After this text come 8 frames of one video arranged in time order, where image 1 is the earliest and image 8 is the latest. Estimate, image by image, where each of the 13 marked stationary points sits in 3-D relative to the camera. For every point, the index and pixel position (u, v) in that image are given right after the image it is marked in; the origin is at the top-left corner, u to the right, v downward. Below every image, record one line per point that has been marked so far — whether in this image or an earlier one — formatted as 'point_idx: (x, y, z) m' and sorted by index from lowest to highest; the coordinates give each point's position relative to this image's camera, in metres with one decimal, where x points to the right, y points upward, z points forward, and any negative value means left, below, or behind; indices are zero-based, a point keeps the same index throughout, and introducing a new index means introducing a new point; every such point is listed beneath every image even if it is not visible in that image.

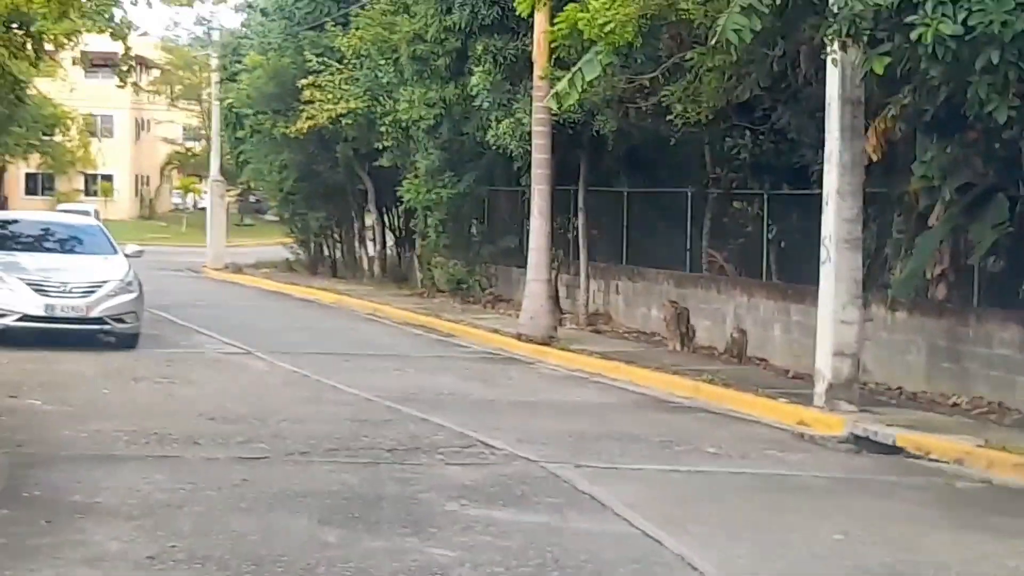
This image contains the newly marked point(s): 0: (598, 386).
0: (+0.8, -0.9, +15.1) m
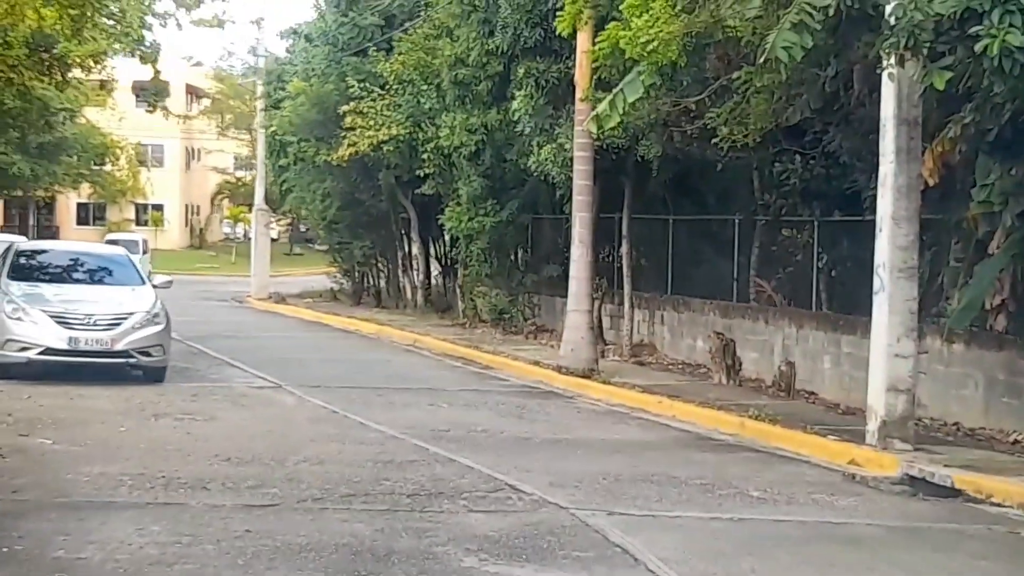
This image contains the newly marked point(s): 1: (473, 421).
0: (+1.1, -1.2, +14.4) m
1: (-0.3, -1.1, +13.8) m
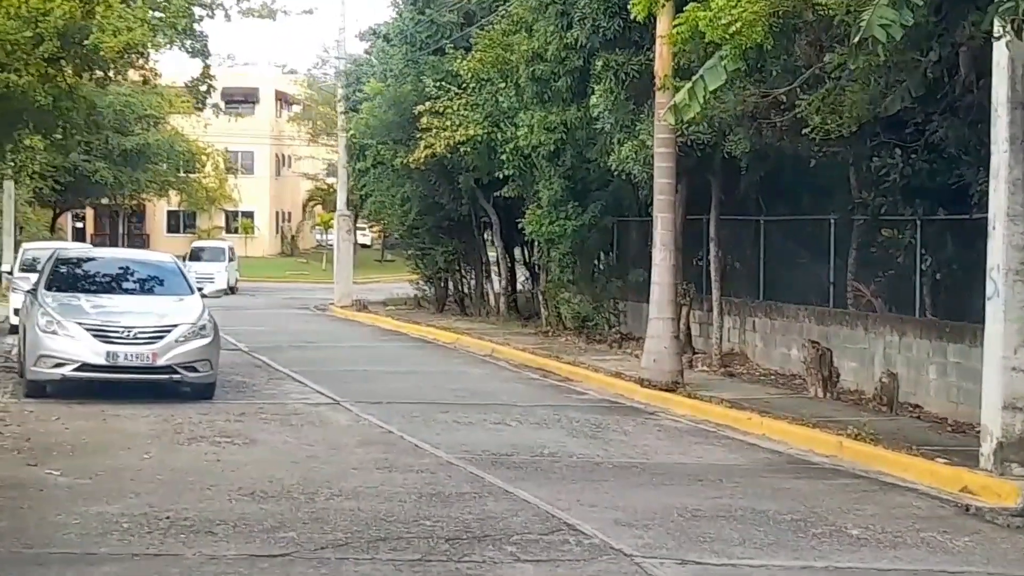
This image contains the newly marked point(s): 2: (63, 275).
0: (+1.7, -1.2, +13.0) m
1: (+0.2, -1.2, +12.5) m
2: (-4.4, +0.1, +16.4) m
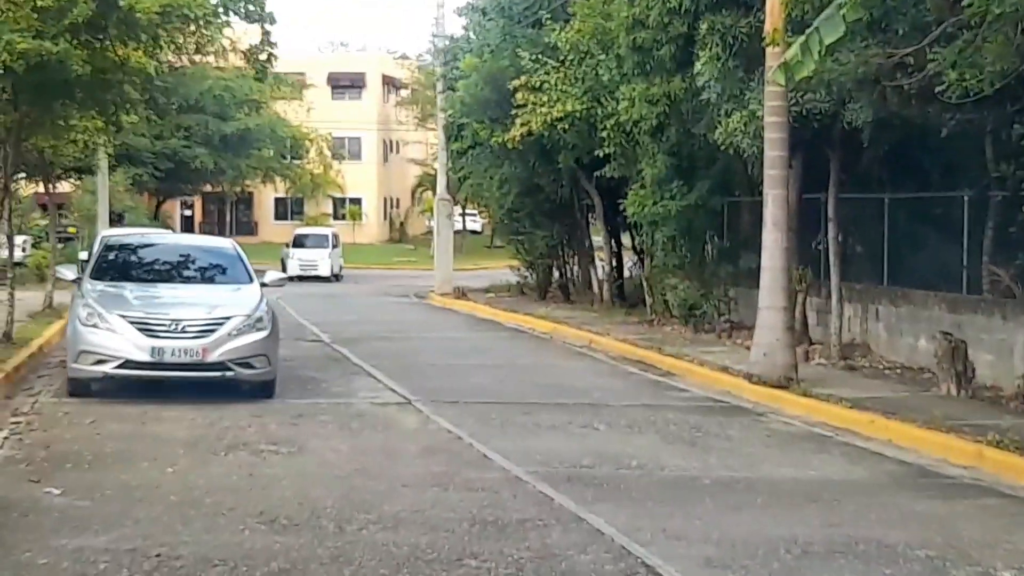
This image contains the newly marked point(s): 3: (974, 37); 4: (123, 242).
0: (+2.3, -1.1, +11.3) m
1: (+0.8, -1.1, +10.9) m
2: (-3.6, +0.2, +15.1) m
3: (+3.5, +1.9, +12.6) m
4: (-3.7, +0.5, +15.7) m
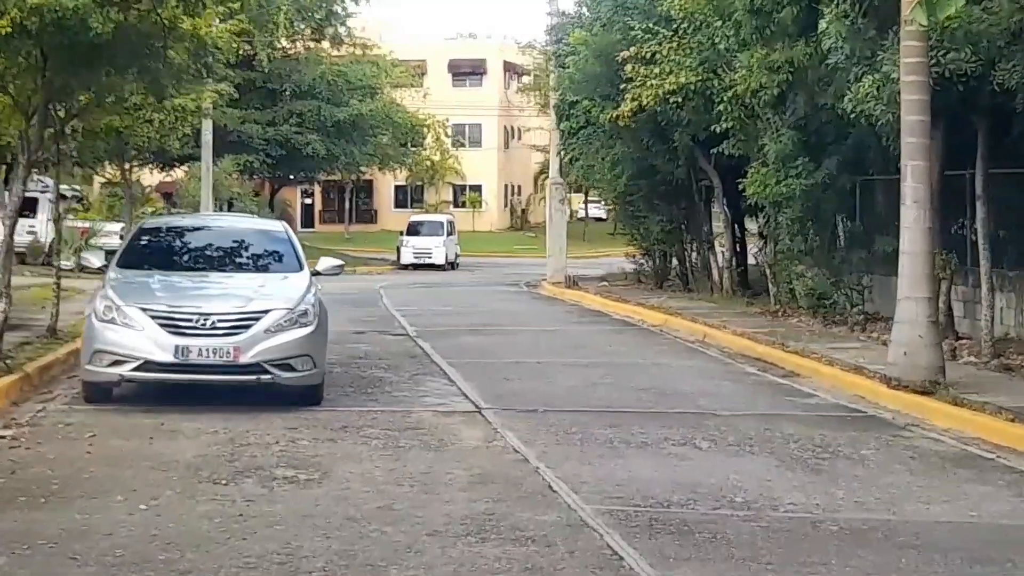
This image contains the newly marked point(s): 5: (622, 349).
0: (+2.7, -1.0, +9.0) m
1: (+1.2, -1.0, +8.7) m
2: (-2.8, +0.3, +13.2) m
3: (+4.0, +2.0, +10.2) m
4: (-2.9, +0.6, +13.8) m
5: (+1.1, -0.6, +16.9) m
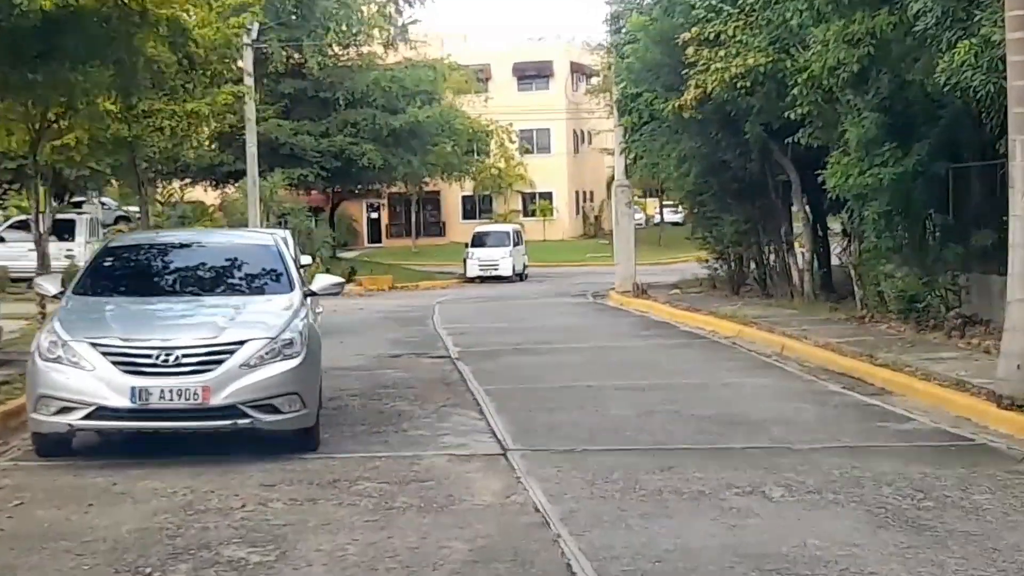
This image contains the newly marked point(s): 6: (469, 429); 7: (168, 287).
0: (+2.8, -1.0, +6.9) m
1: (+1.2, -1.0, +6.7) m
2: (-2.6, +0.1, +11.5) m
3: (+4.1, +2.0, +8.1) m
4: (-2.6, +0.3, +12.0) m
5: (+1.6, -0.7, +15.0) m
6: (-0.3, -0.9, +10.8) m
7: (-2.3, 0.0, +11.2) m
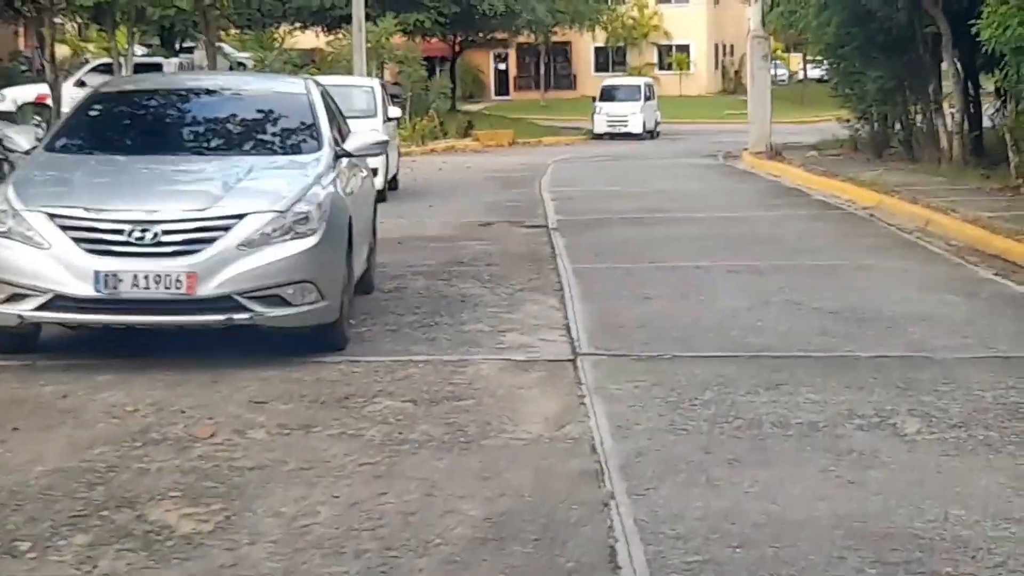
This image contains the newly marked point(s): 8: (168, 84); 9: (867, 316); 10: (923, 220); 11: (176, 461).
0: (+2.9, -0.6, +4.8) m
1: (+1.3, -0.7, +4.7) m
2: (-2.1, +0.9, +9.6) m
3: (+4.3, +2.5, +5.6) m
4: (-2.1, +1.2, +10.2) m
5: (+2.3, +0.3, +12.8) m
6: (+0.2, -0.2, +8.9) m
7: (-1.9, +0.8, +9.4) m
8: (-2.1, +1.2, +10.2) m
9: (+1.9, -0.2, +8.7) m
10: (+3.6, +0.5, +14.1) m
11: (-1.1, -0.6, +5.7) m
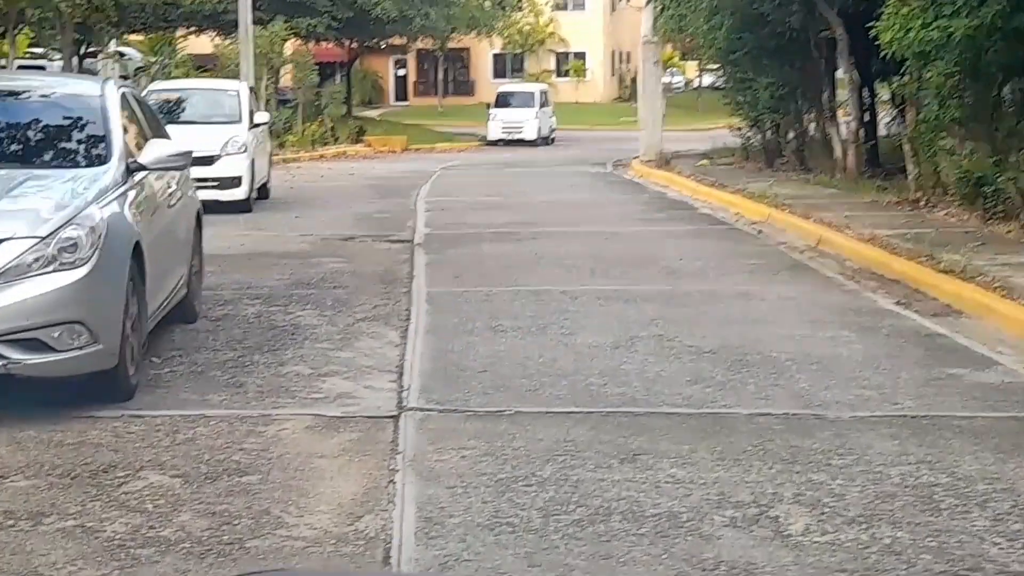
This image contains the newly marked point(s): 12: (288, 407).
0: (+2.3, -0.8, +3.7) m
1: (+0.7, -0.9, +3.5) m
2: (-2.9, +0.8, +8.2) m
3: (+3.6, +2.3, +4.5) m
4: (-2.9, +1.1, +8.8) m
5: (+1.3, +0.2, +11.7) m
6: (-0.6, -0.3, +7.6) m
7: (-2.7, +0.7, +8.0) m
8: (-2.9, +1.1, +8.8) m
9: (+1.1, -0.3, +7.5) m
10: (+2.5, +0.3, +13.0) m
11: (-1.8, -0.7, +4.4) m
12: (-0.8, -0.5, +6.7) m
